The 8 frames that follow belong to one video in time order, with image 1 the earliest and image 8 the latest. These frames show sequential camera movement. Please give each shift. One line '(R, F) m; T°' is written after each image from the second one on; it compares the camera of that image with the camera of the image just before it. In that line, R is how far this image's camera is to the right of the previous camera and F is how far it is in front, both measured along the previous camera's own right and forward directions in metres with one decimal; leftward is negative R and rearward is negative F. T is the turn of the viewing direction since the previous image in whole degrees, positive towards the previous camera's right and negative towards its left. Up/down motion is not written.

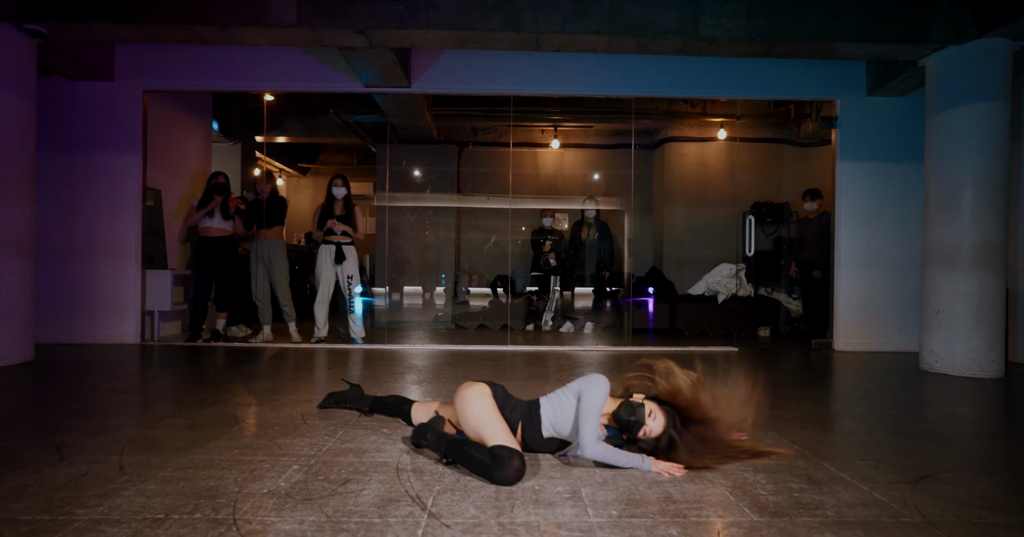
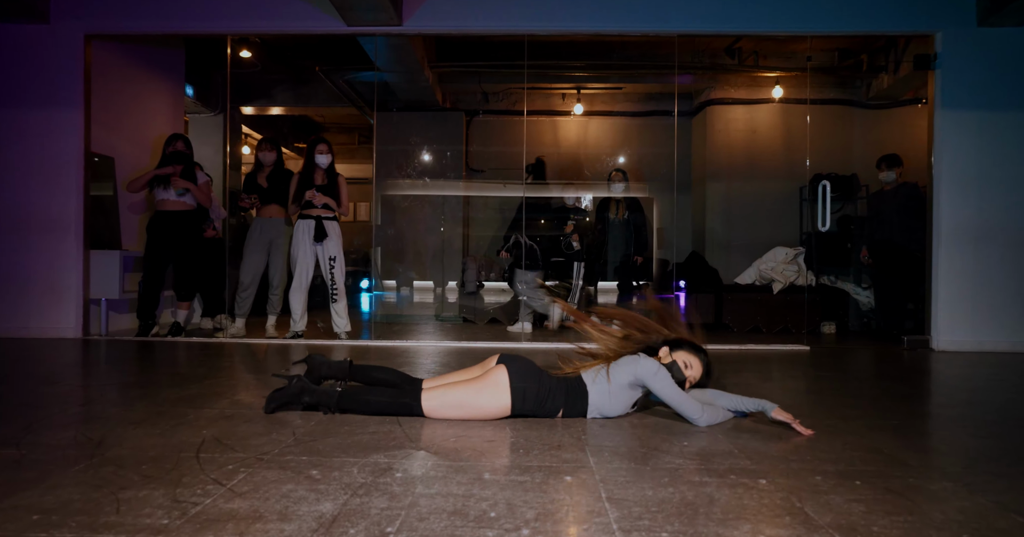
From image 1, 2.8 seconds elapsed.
(0.0, +1.0) m; -2°
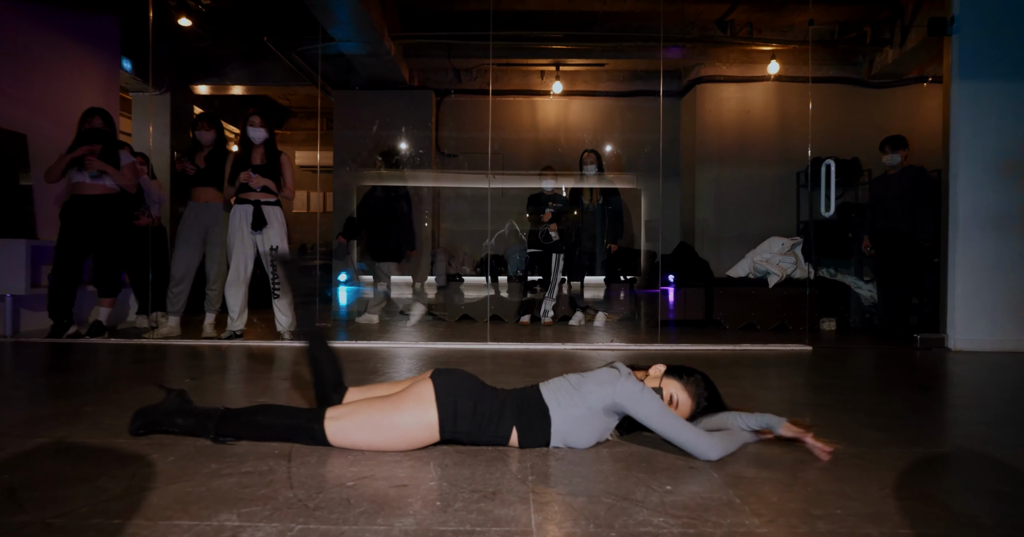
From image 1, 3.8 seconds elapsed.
(+0.2, +0.5) m; +1°
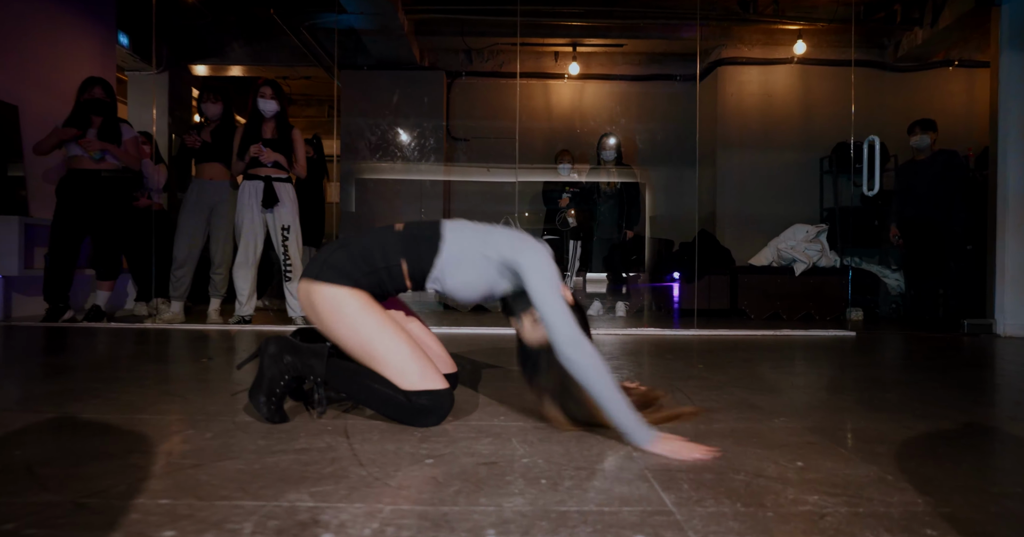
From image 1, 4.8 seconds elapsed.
(-0.3, +0.2) m; +1°
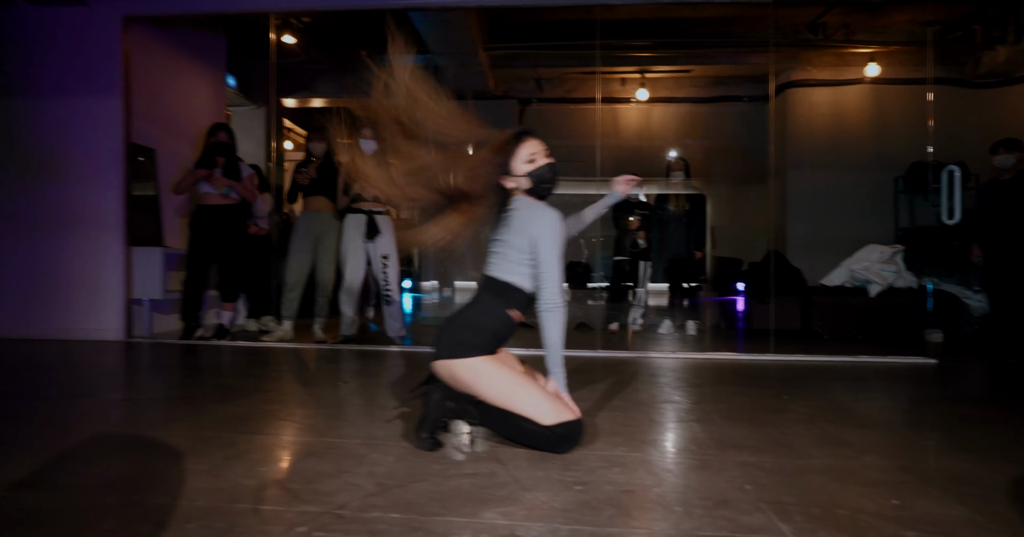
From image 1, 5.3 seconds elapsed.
(-0.2, -0.3) m; -5°
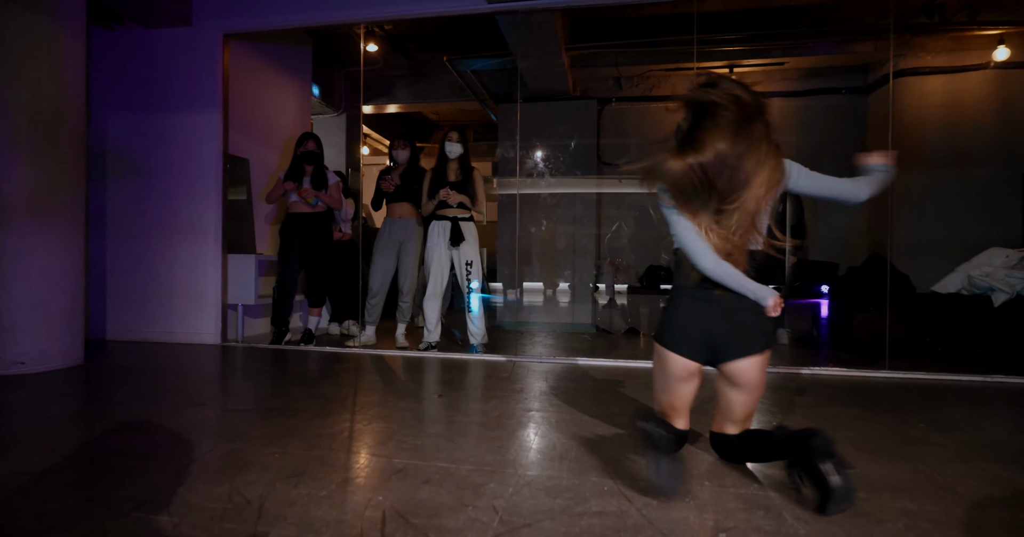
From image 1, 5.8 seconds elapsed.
(-0.2, +0.1) m; -6°
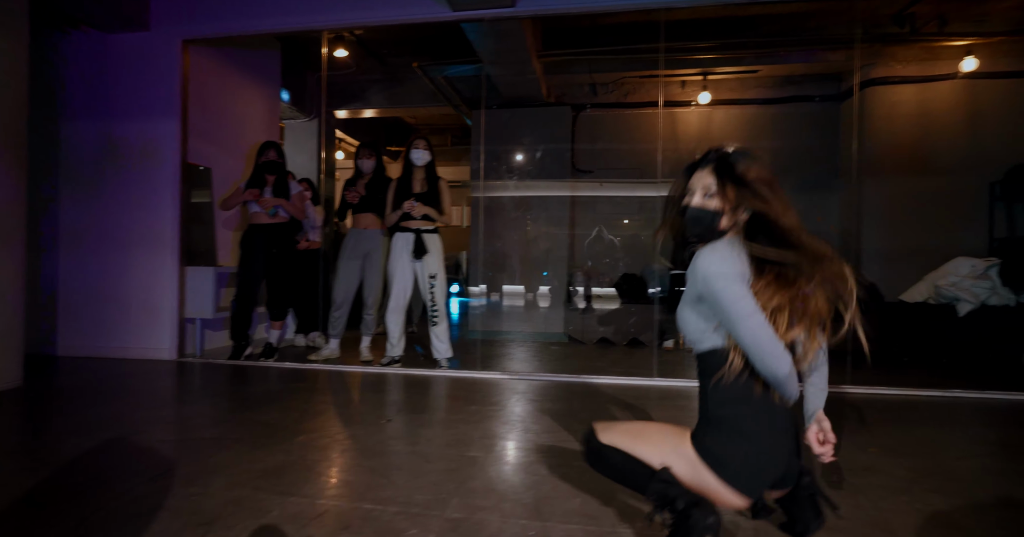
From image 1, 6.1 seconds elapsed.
(+0.2, +0.1) m; +1°
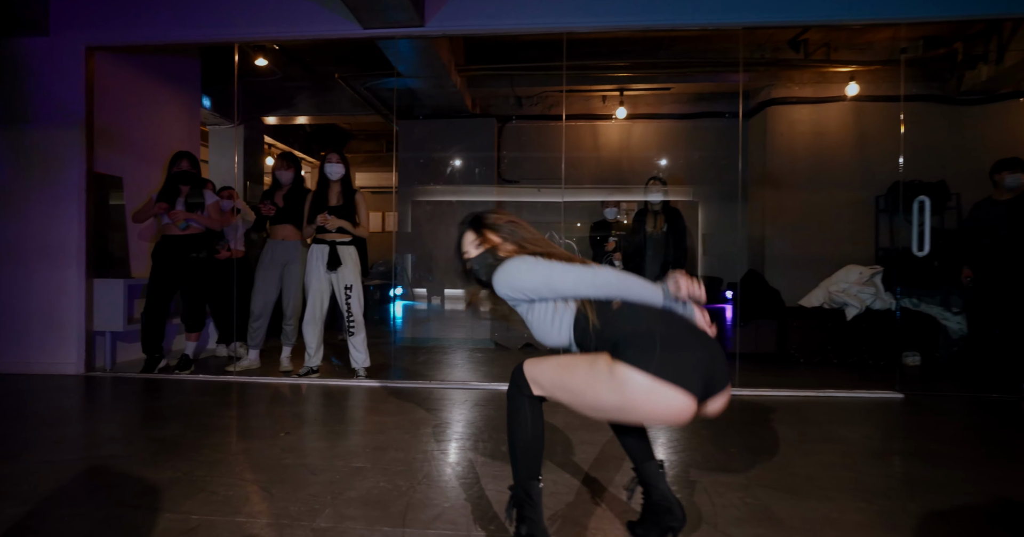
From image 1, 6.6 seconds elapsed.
(+0.3, -0.2) m; +5°
